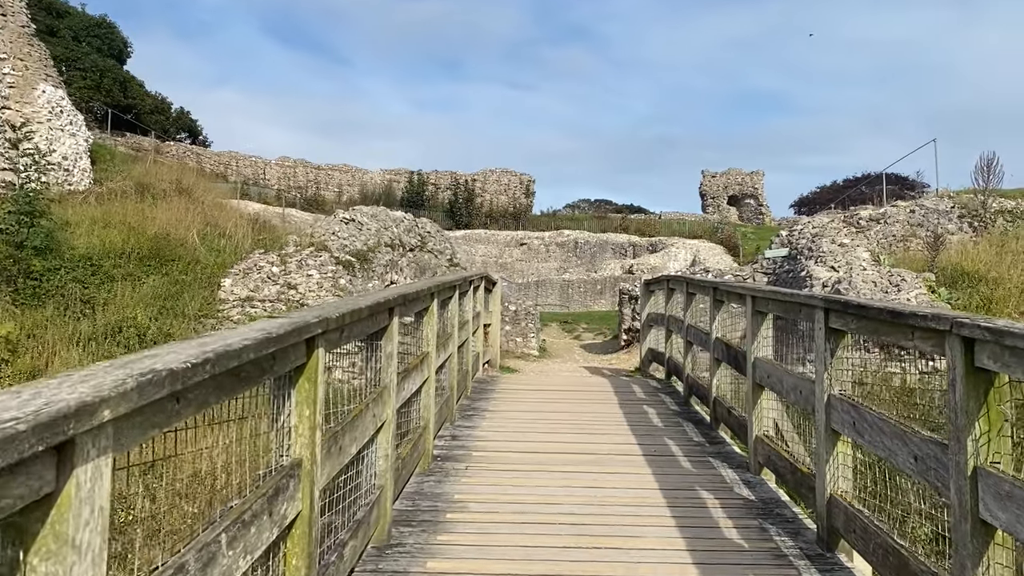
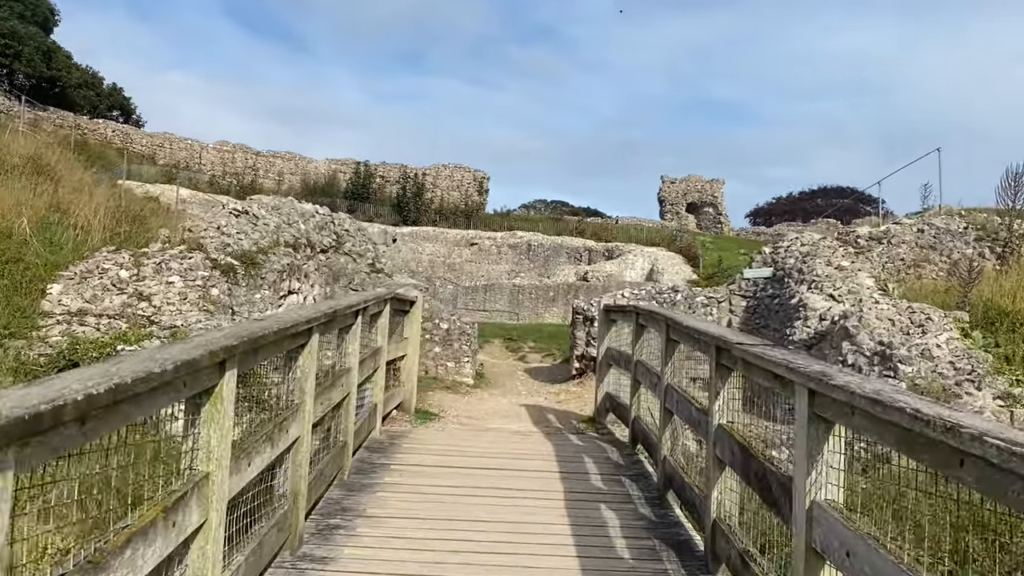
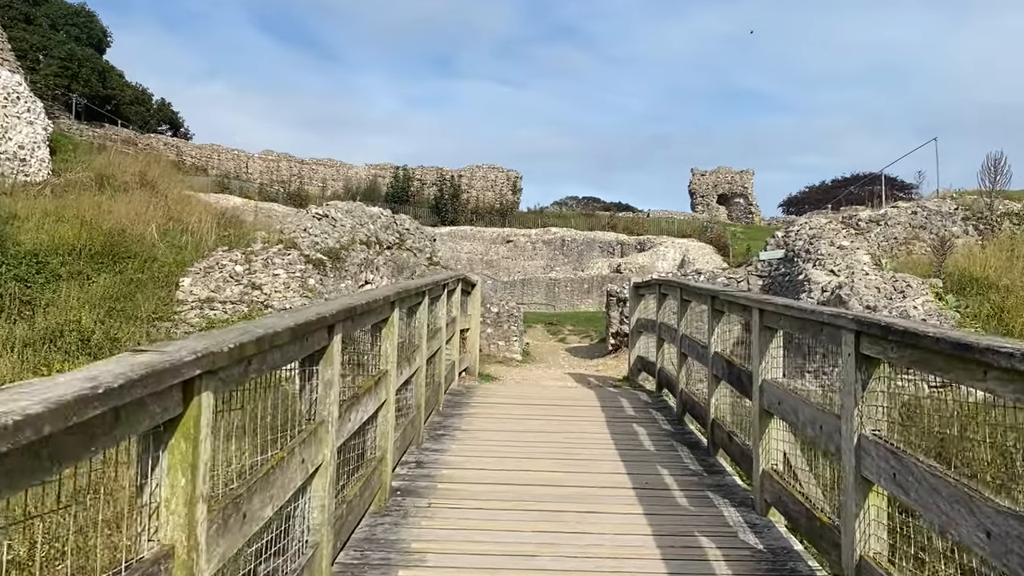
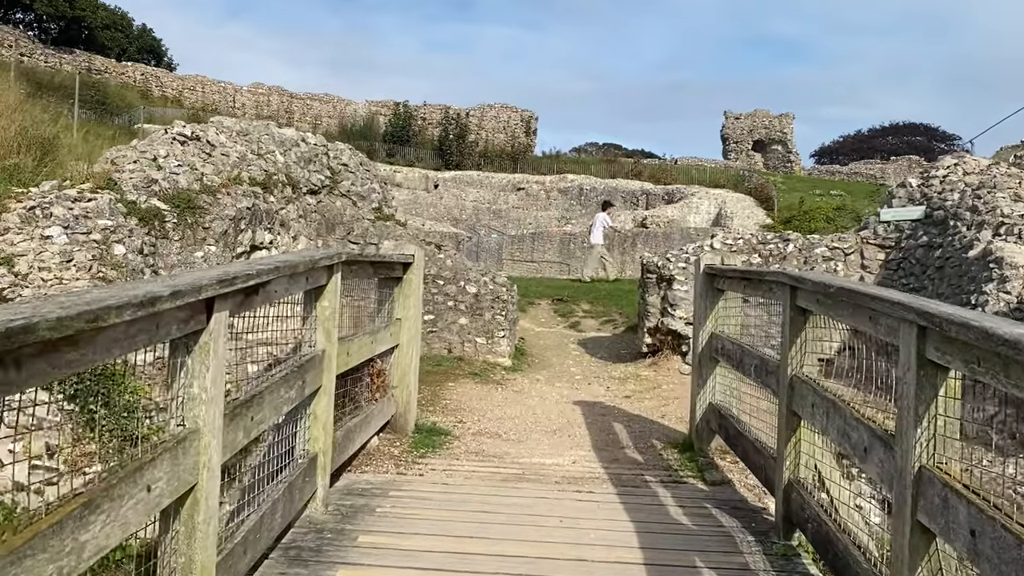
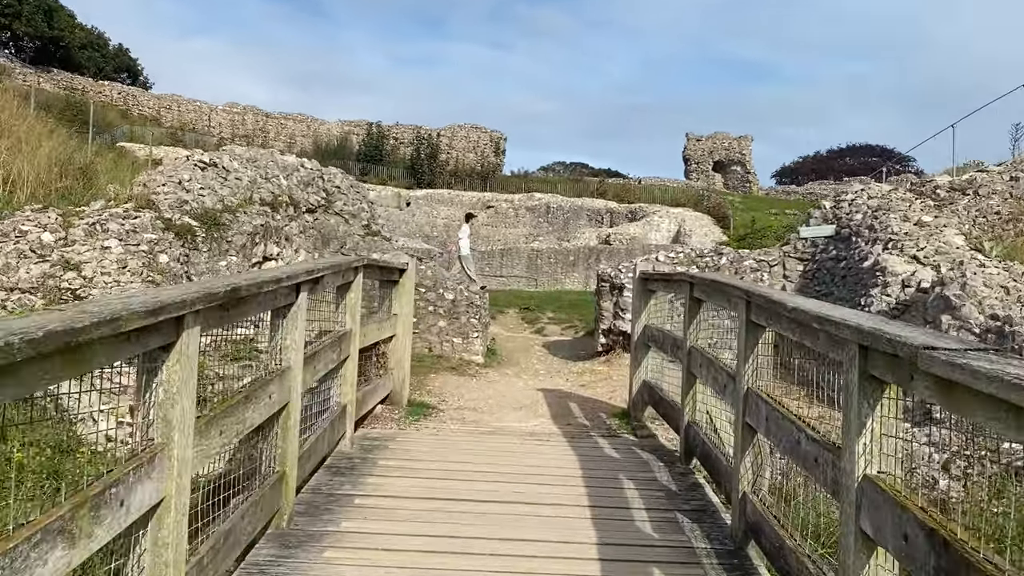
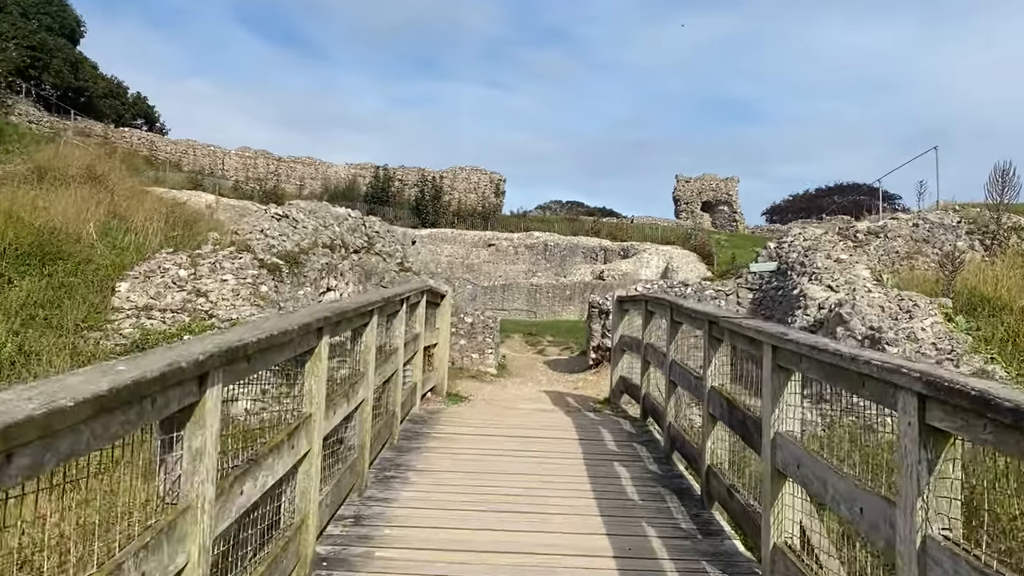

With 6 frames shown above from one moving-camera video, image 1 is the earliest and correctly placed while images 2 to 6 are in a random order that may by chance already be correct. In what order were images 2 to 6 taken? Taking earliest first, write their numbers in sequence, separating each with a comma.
3, 6, 2, 5, 4
